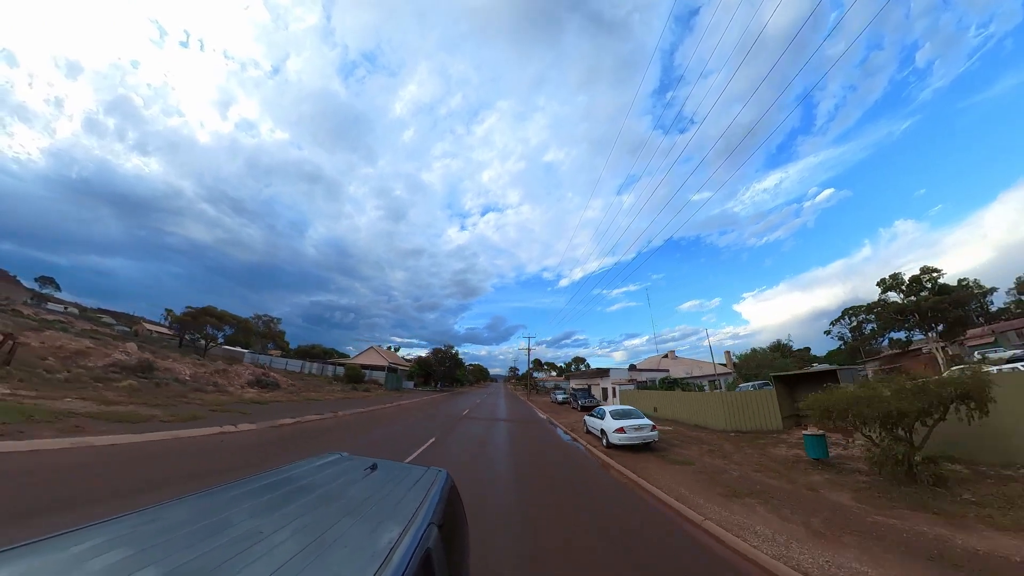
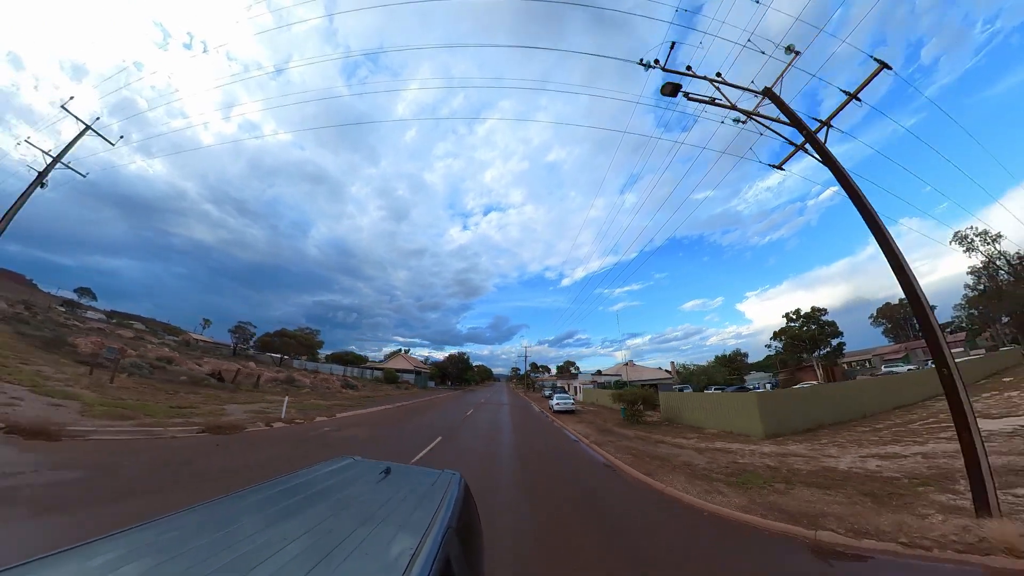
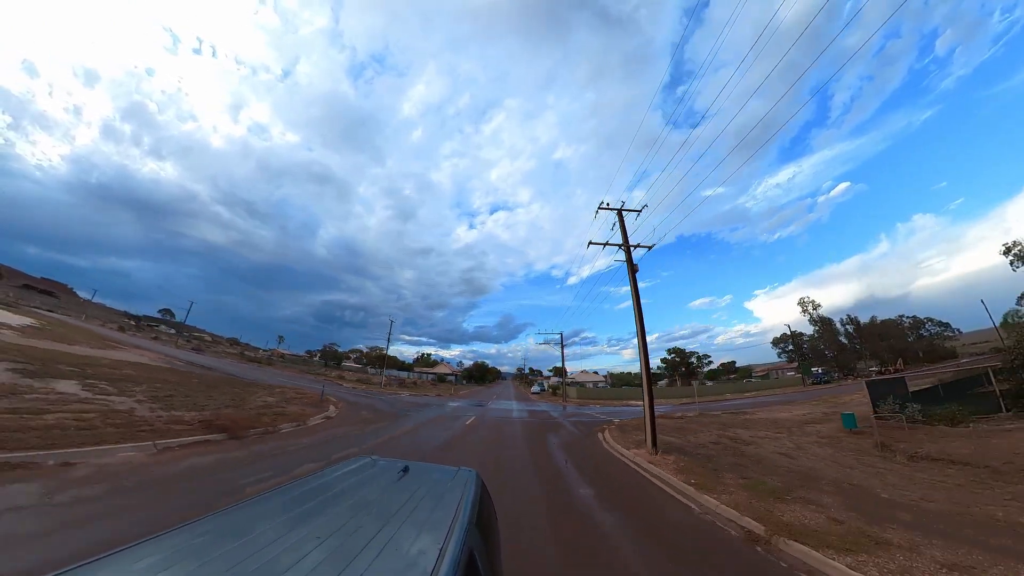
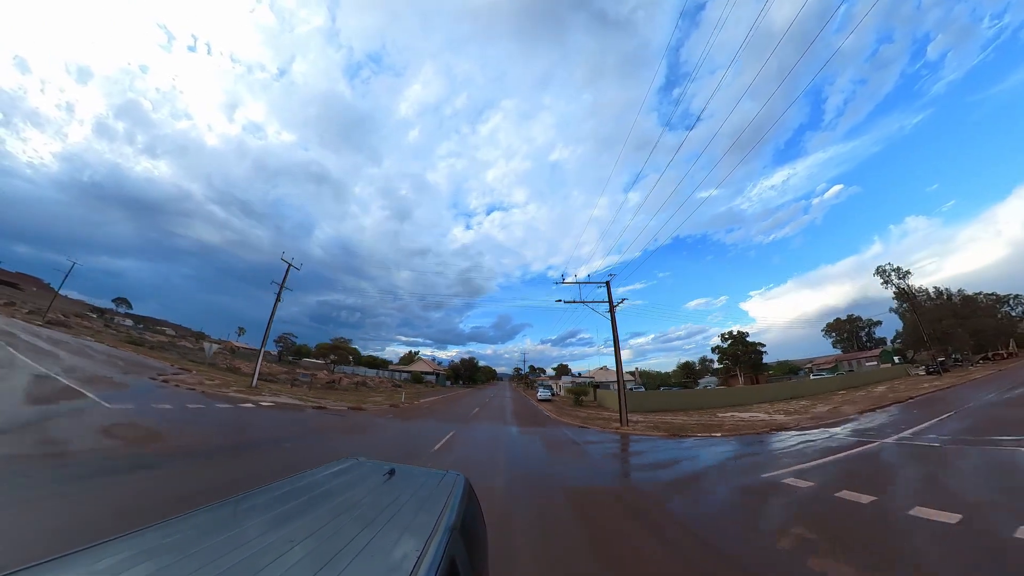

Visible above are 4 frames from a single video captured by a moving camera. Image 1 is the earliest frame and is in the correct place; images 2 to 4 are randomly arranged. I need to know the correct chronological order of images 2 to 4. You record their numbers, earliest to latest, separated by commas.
2, 4, 3
